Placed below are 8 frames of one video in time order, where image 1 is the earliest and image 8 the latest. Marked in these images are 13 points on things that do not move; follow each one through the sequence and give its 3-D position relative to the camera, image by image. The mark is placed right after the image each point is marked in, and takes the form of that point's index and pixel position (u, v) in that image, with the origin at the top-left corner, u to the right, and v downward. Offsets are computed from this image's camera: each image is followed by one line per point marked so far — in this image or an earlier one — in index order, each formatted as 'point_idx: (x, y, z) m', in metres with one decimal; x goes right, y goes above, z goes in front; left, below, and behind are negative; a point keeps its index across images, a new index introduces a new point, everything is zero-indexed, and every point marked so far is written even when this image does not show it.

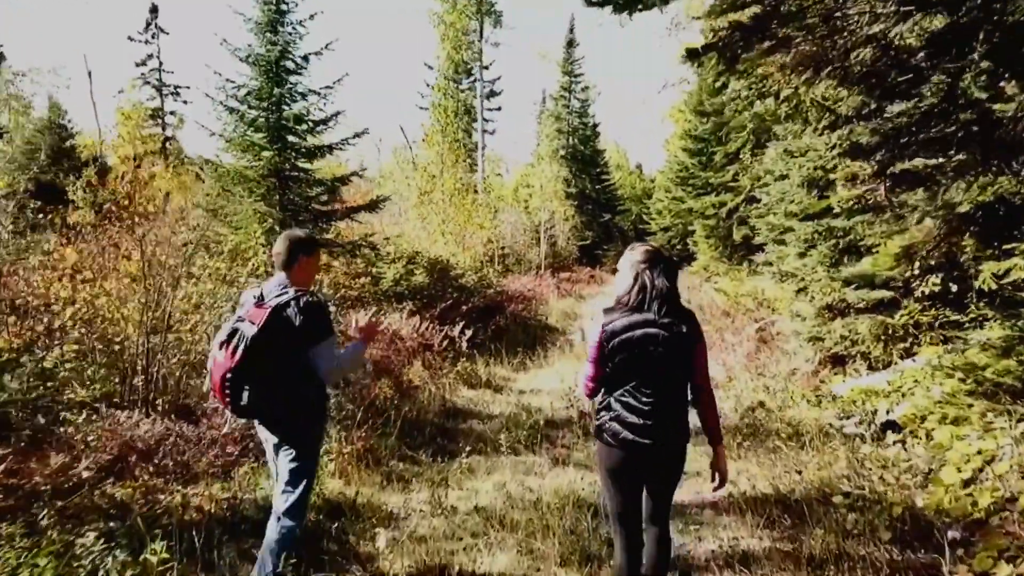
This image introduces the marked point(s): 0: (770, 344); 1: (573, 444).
0: (+3.5, -0.8, +11.0) m
1: (+0.5, -1.3, +6.9) m
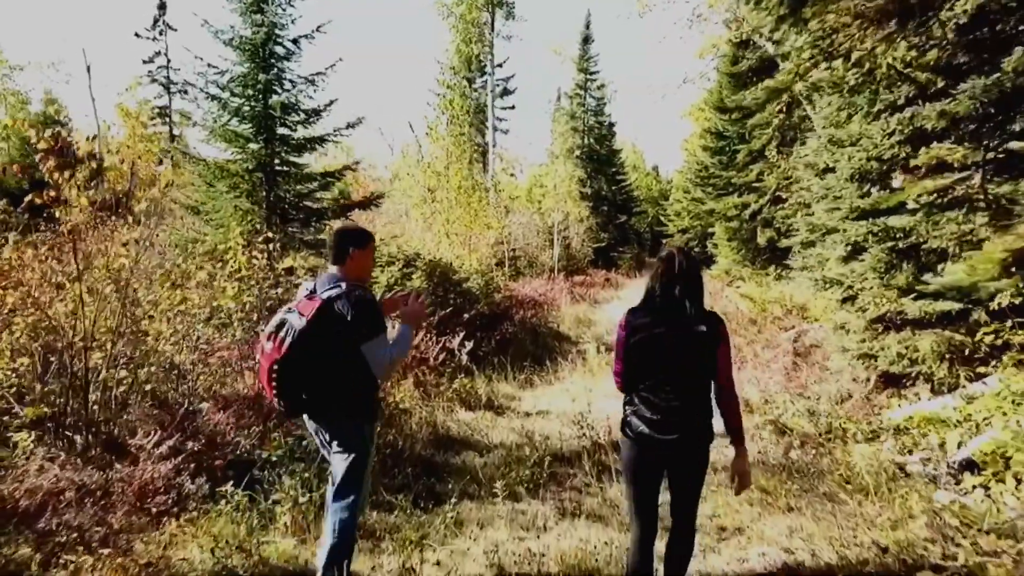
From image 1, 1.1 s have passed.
0: (+3.6, -0.9, +9.8) m
1: (+0.5, -1.4, +5.8) m
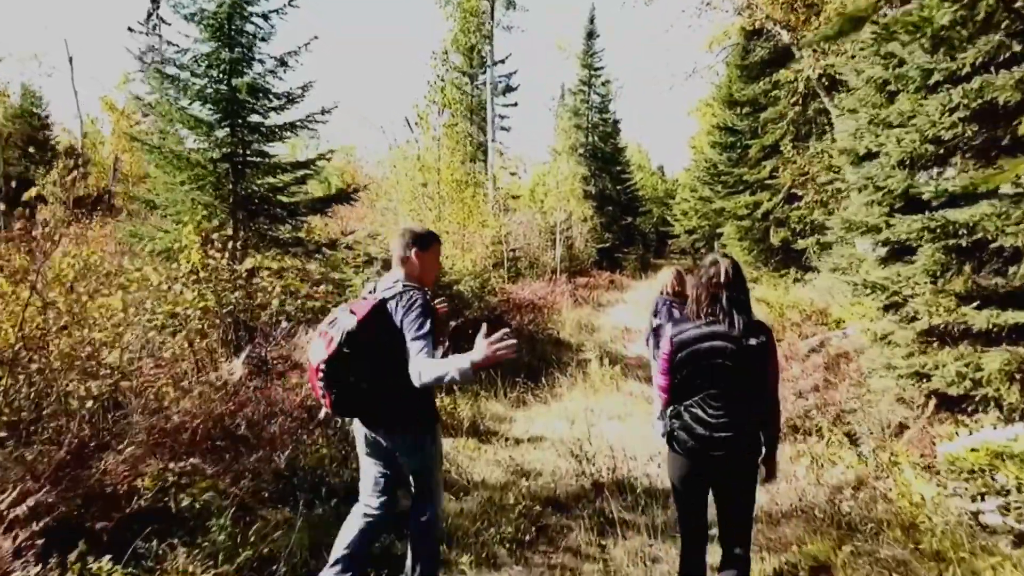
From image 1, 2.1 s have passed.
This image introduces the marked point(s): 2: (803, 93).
0: (+3.5, -0.9, +8.7) m
1: (+0.4, -1.5, +4.6) m
2: (+7.1, +4.7, +19.5) m
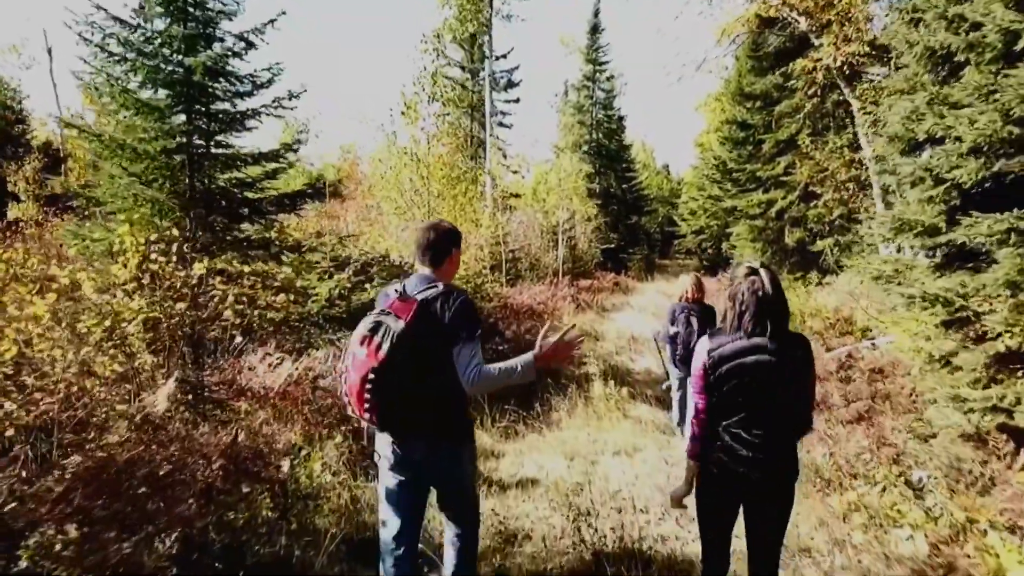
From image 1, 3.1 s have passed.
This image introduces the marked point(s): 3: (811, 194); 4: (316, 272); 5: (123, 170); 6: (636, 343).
0: (+3.4, -1.0, +7.4) m
1: (+0.3, -1.5, +3.4) m
2: (+7.0, +4.6, +18.2) m
3: (+7.3, +2.3, +19.8) m
4: (-2.0, +0.1, +8.0) m
5: (-4.2, +1.3, +8.9) m
6: (+2.1, -0.9, +13.6) m
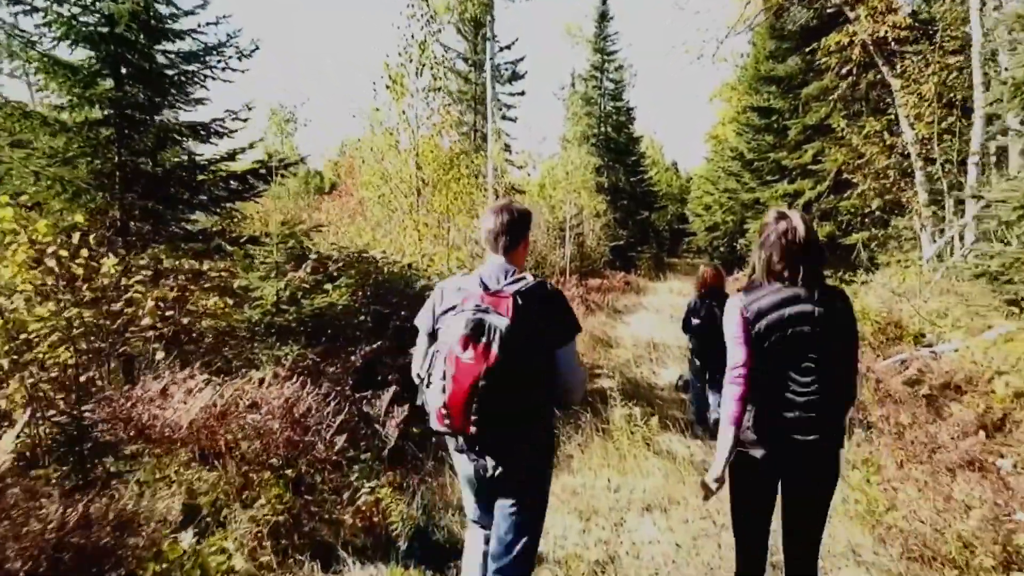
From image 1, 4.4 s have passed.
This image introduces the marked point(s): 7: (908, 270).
0: (+3.4, -1.0, +5.7) m
1: (+0.2, -1.6, +1.7) m
2: (+7.1, +4.6, +16.5) m
3: (+7.4, +2.3, +18.1) m
4: (-2.0, +0.1, +6.3) m
5: (-4.2, +1.3, +7.3) m
6: (+2.1, -0.9, +11.9) m
7: (+7.3, +0.3, +15.0) m
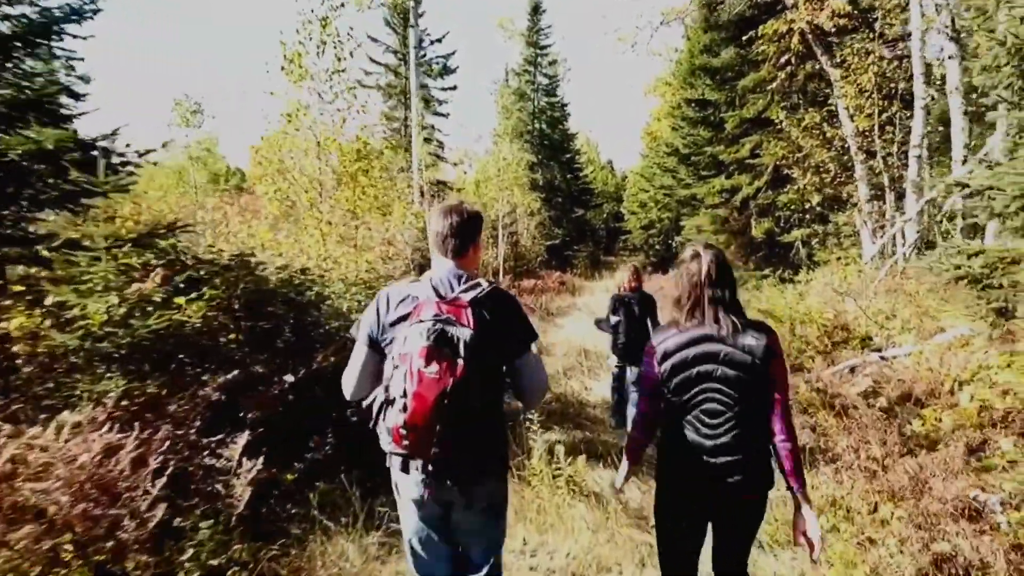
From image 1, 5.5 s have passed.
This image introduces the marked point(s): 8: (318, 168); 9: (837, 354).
0: (+2.8, -1.1, +4.9) m
1: (-0.1, -1.6, +0.6) m
2: (+5.6, +4.7, +15.9) m
3: (+5.8, +2.4, +17.4) m
4: (-2.7, 0.0, +5.0) m
5: (-4.9, +1.2, +5.8) m
6: (+1.0, -1.0, +10.9) m
7: (+6.0, +0.4, +14.3) m
8: (-2.5, +1.6, +10.8) m
9: (+4.2, -0.8, +10.4) m
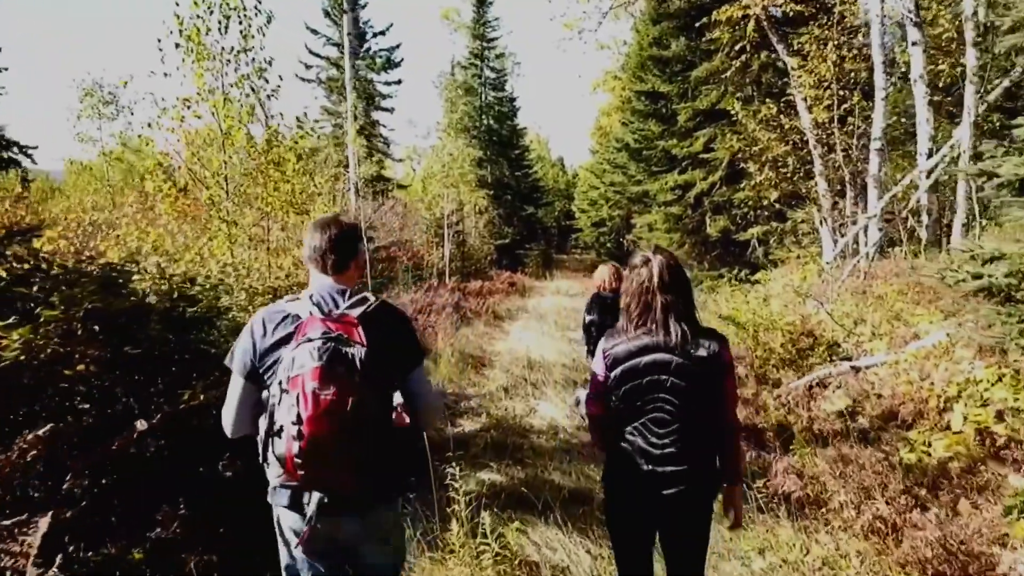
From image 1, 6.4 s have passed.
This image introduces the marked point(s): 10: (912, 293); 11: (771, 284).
0: (+2.4, -1.1, +3.9) m
1: (-0.2, -1.7, -0.5) m
2: (+4.5, +4.7, +15.0) m
3: (+4.6, +2.4, +16.7) m
4: (-3.1, -0.1, +3.8) m
5: (-5.4, +1.0, +4.4) m
6: (+0.3, -1.0, +9.9) m
7: (+5.0, +0.3, +13.6) m
8: (-3.3, +1.5, +9.5) m
9: (+3.4, -0.9, +9.5) m
10: (+5.2, -0.1, +10.4) m
11: (+4.4, +0.1, +13.7) m
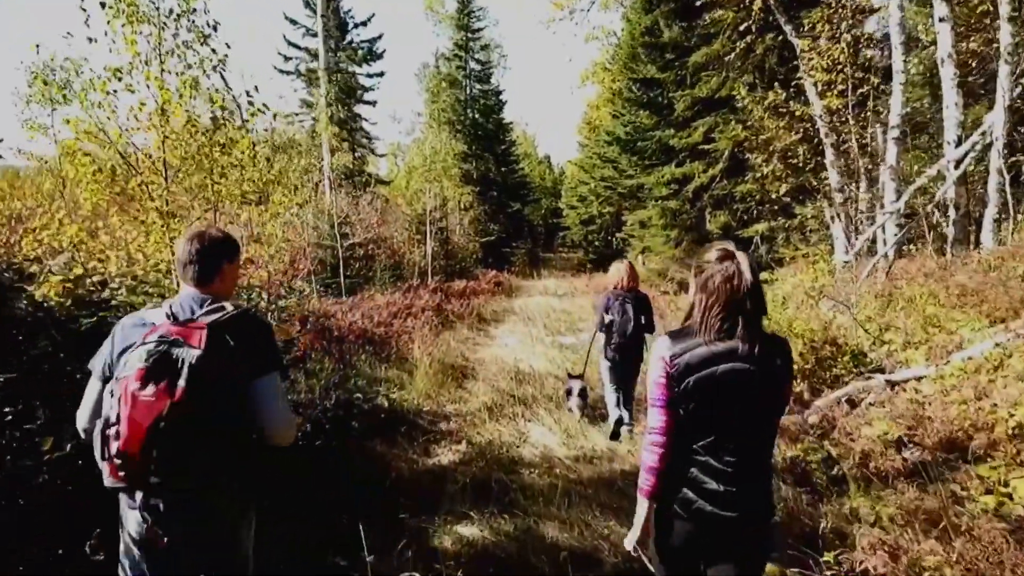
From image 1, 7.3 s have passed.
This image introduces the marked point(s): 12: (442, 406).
0: (+2.3, -1.2, +2.8) m
1: (-0.2, -1.8, -1.7) m
2: (+4.2, +4.6, +13.9) m
3: (+4.4, +2.3, +15.5) m
4: (-3.1, -0.1, +2.5) m
5: (-5.5, +1.0, +3.1) m
6: (+0.1, -1.1, +8.7) m
7: (+4.8, +0.3, +12.5) m
8: (-3.5, +1.4, +8.2) m
9: (+3.3, -0.9, +8.4) m
10: (+5.0, -0.1, +9.3) m
11: (+4.2, +0.1, +12.6) m
12: (-0.7, -1.1, +7.8) m
